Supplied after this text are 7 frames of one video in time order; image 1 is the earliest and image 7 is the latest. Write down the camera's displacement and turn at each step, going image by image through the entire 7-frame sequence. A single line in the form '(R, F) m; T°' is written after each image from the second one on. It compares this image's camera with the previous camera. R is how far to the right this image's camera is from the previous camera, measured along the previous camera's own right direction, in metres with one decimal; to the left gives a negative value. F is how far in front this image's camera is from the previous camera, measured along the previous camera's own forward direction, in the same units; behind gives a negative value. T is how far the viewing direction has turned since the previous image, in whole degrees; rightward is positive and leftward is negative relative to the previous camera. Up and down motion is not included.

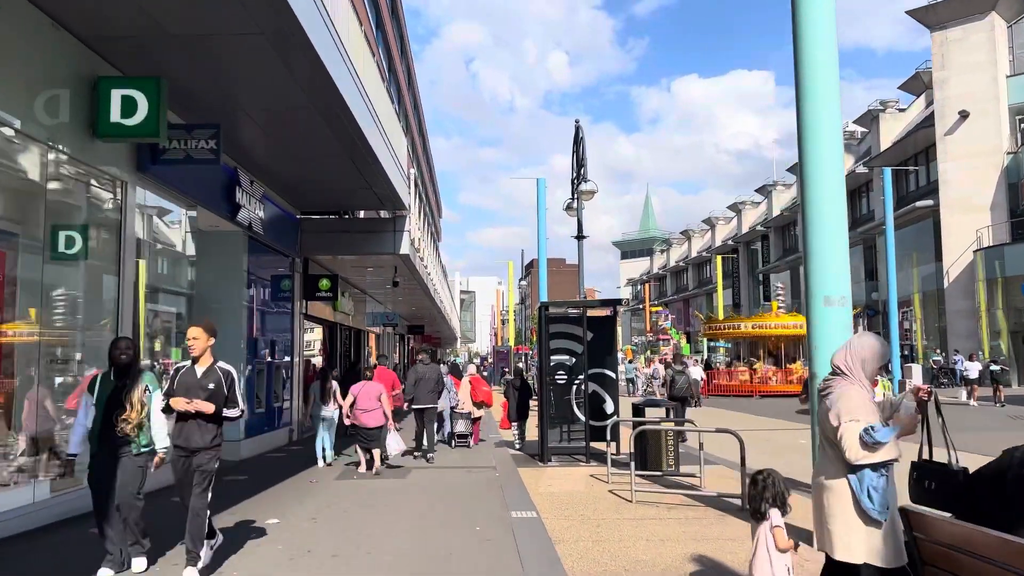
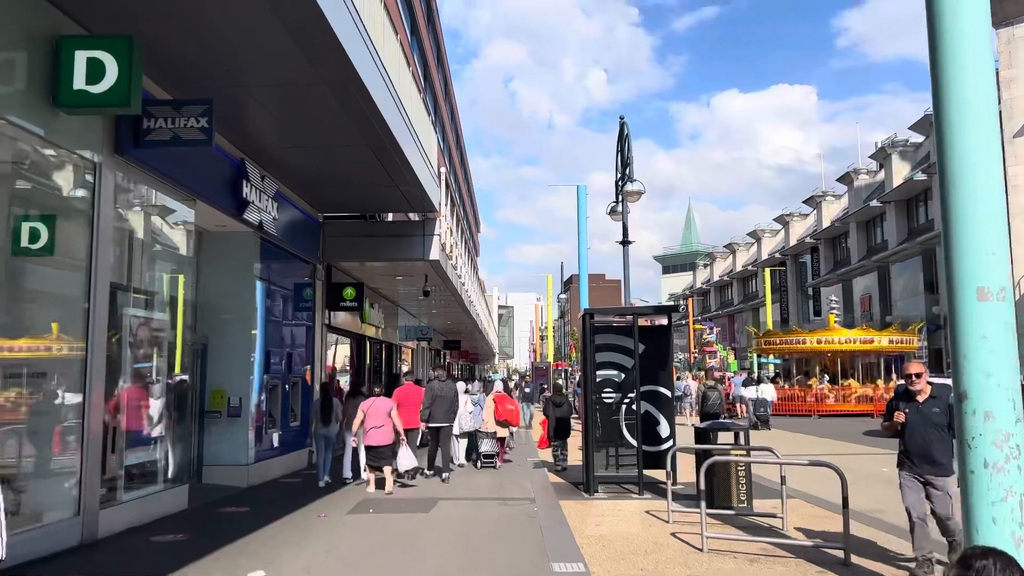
(0.0, +1.4) m; -3°
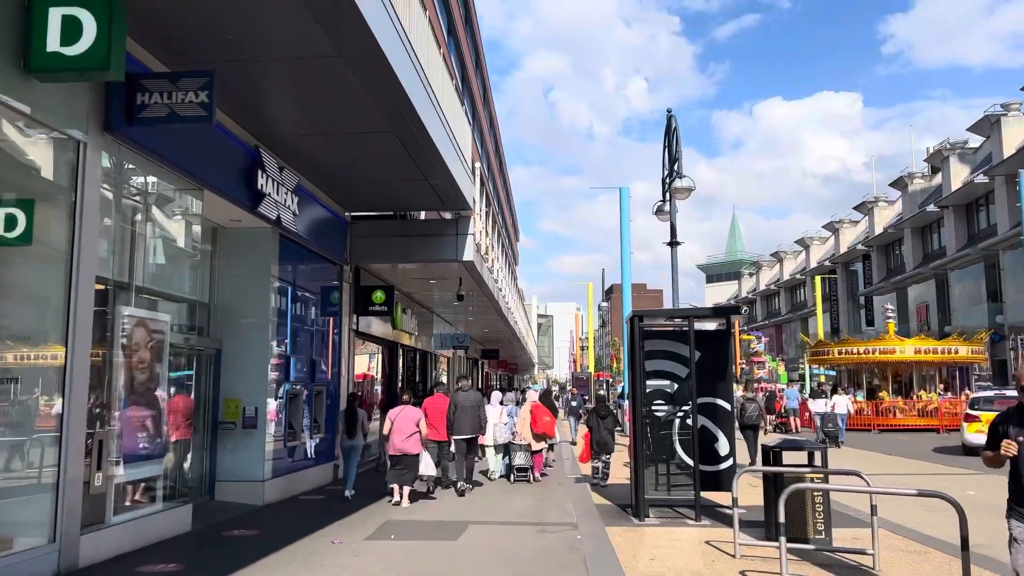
(0.0, +1.0) m; -3°
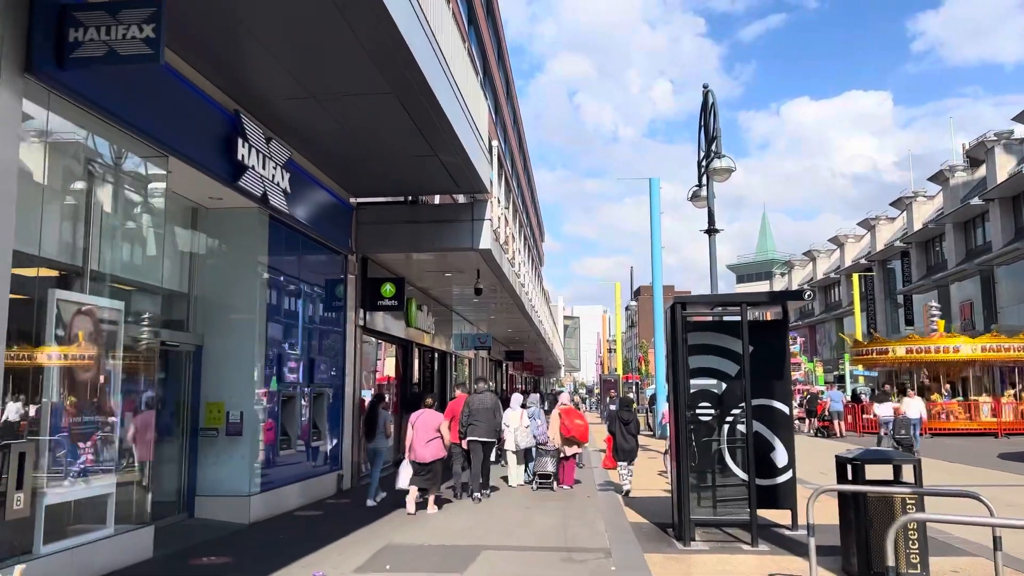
(+0.1, +1.3) m; -2°
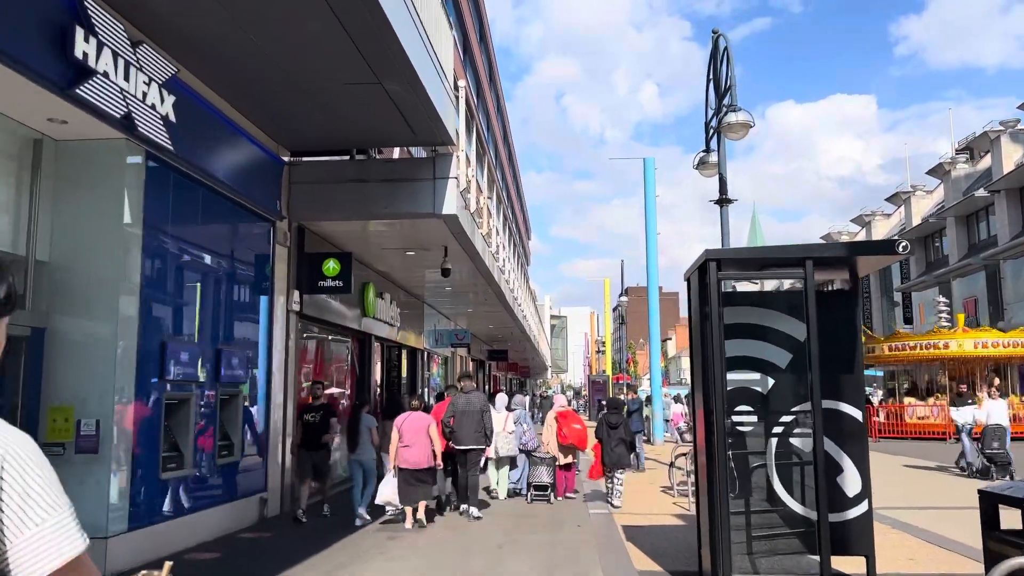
(+0.2, +2.4) m; +1°
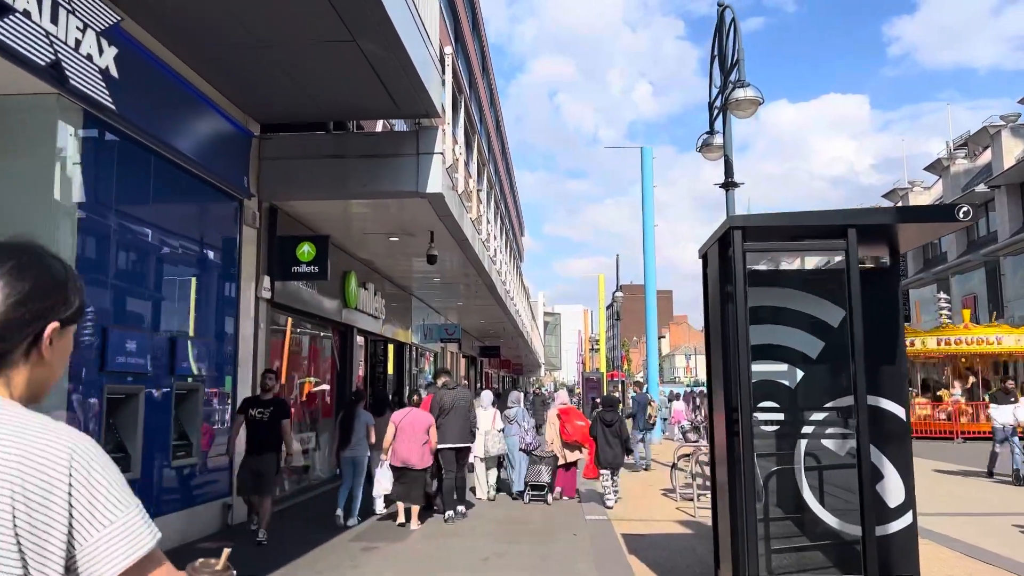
(0.0, +0.8) m; 0°
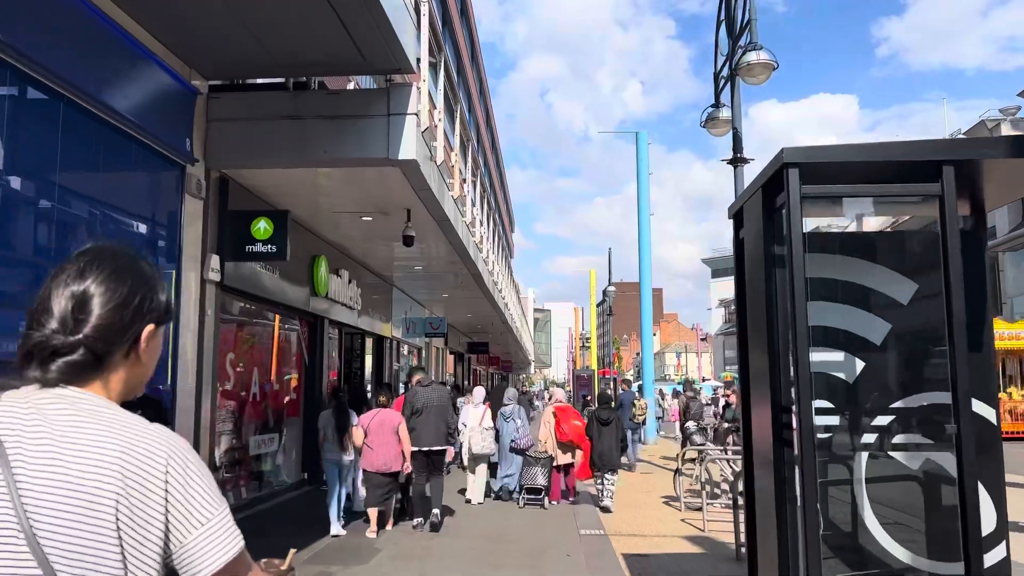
(+0.1, +1.1) m; +1°
